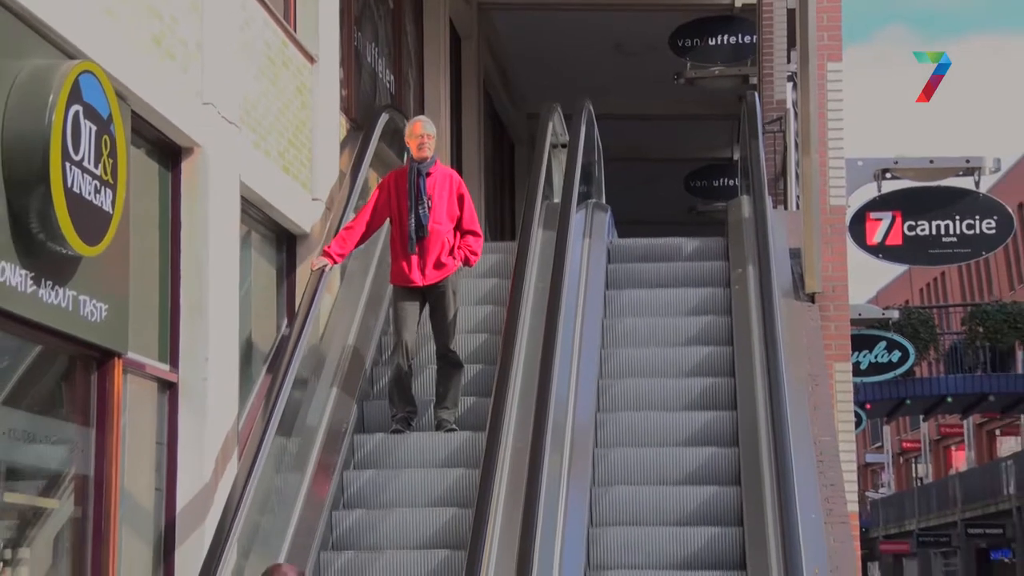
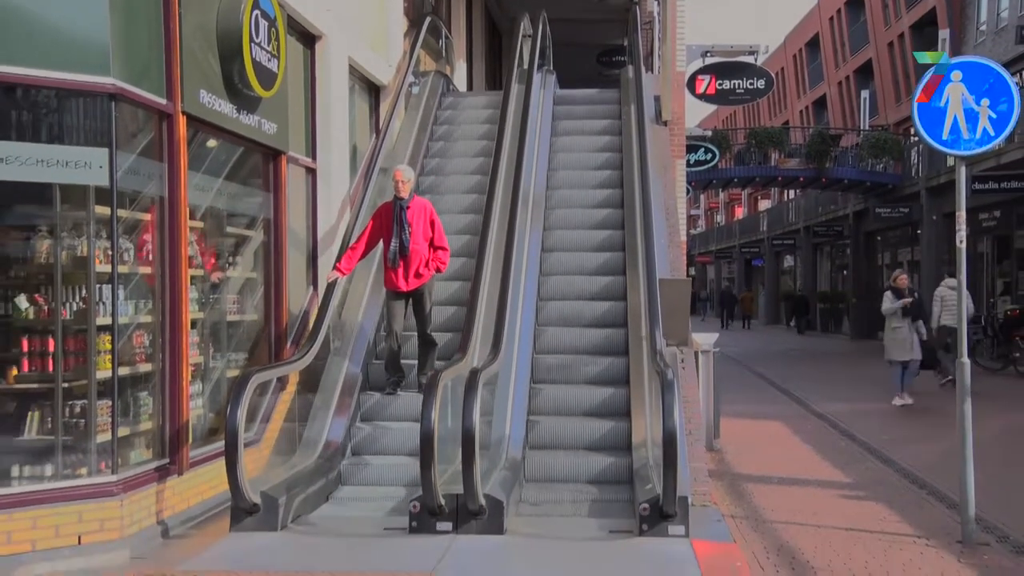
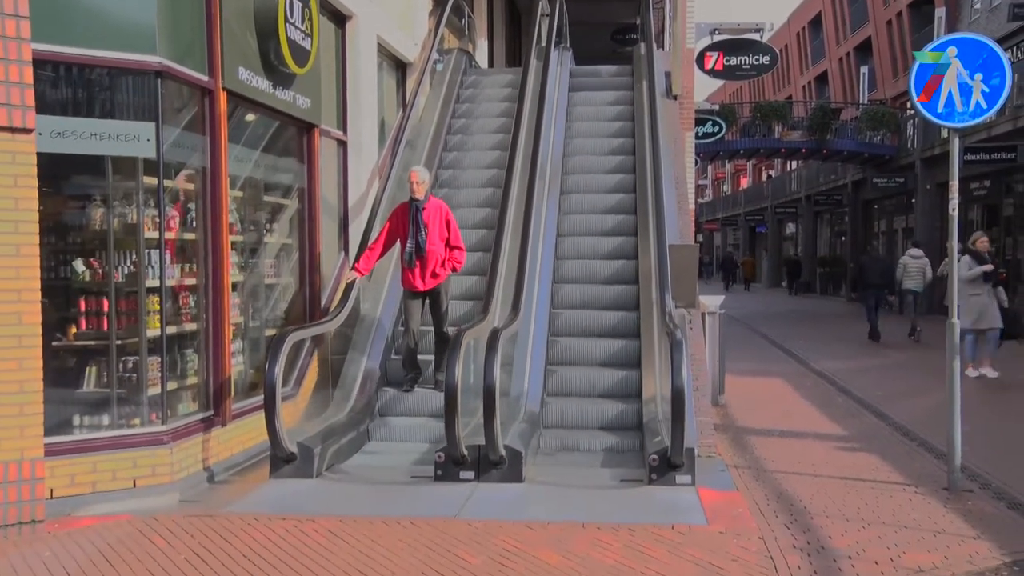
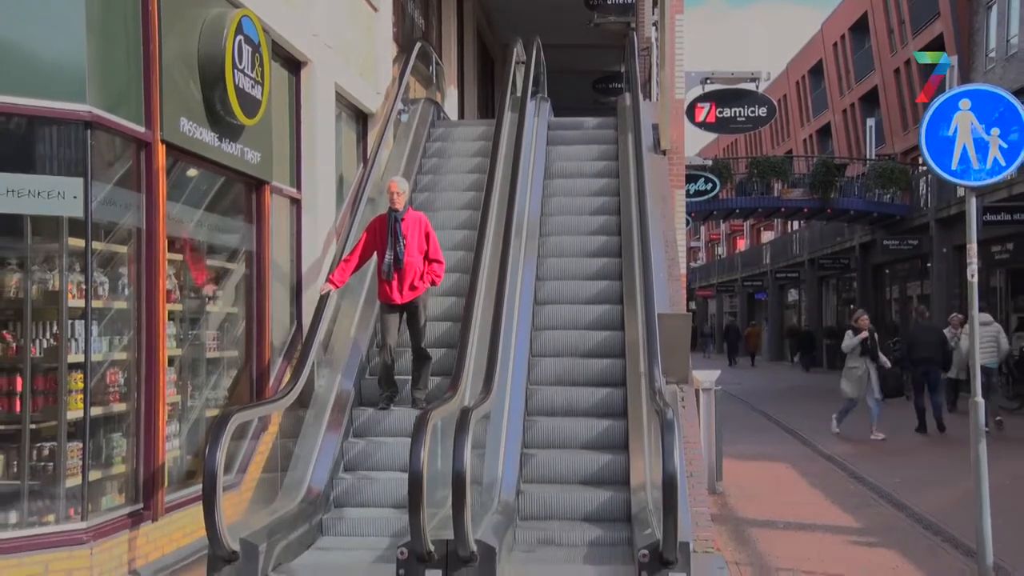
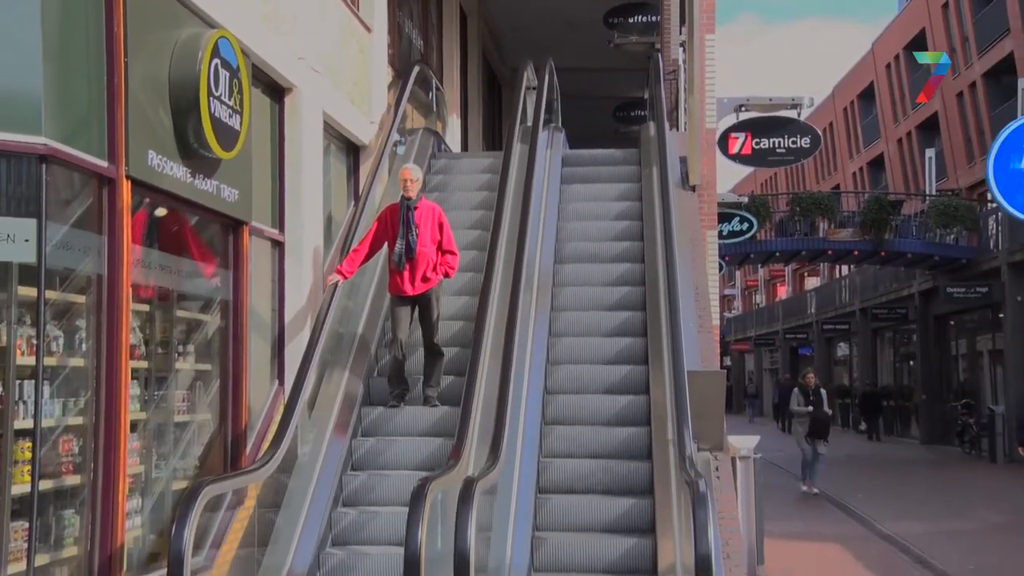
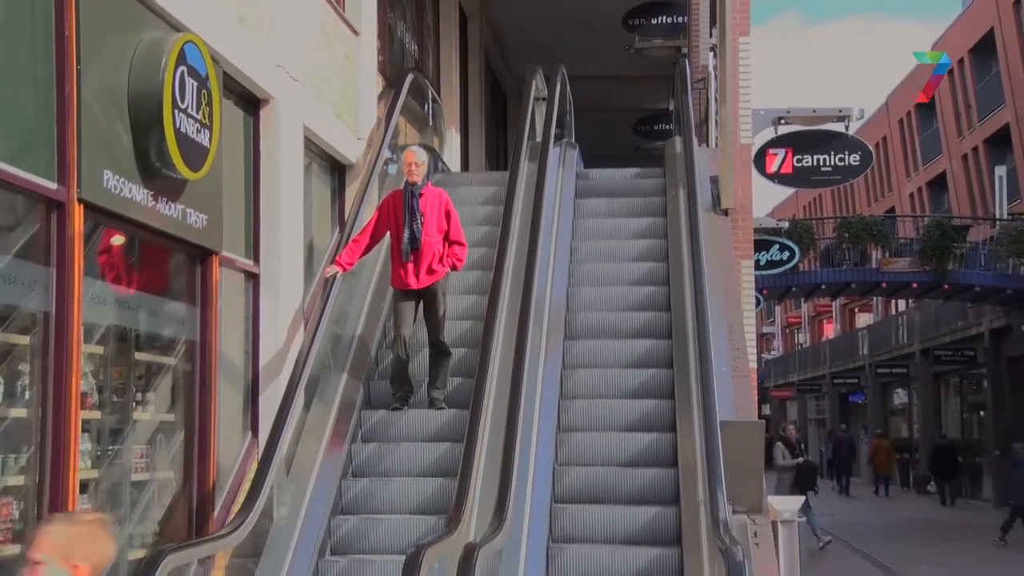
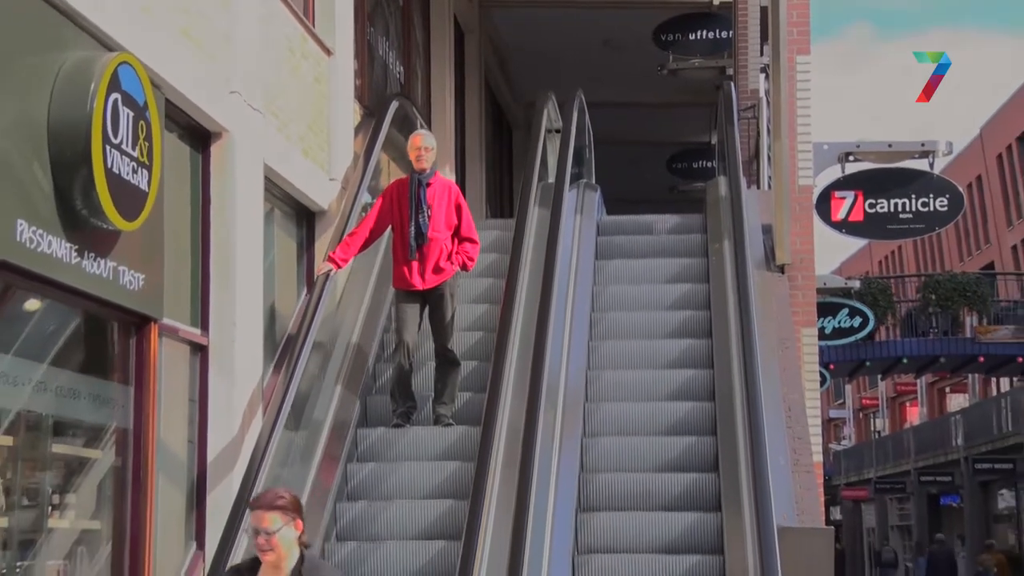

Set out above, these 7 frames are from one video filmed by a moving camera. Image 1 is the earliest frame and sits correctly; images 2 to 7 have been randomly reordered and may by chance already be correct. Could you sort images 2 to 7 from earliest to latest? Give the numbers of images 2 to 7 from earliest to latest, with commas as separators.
7, 6, 5, 4, 2, 3
